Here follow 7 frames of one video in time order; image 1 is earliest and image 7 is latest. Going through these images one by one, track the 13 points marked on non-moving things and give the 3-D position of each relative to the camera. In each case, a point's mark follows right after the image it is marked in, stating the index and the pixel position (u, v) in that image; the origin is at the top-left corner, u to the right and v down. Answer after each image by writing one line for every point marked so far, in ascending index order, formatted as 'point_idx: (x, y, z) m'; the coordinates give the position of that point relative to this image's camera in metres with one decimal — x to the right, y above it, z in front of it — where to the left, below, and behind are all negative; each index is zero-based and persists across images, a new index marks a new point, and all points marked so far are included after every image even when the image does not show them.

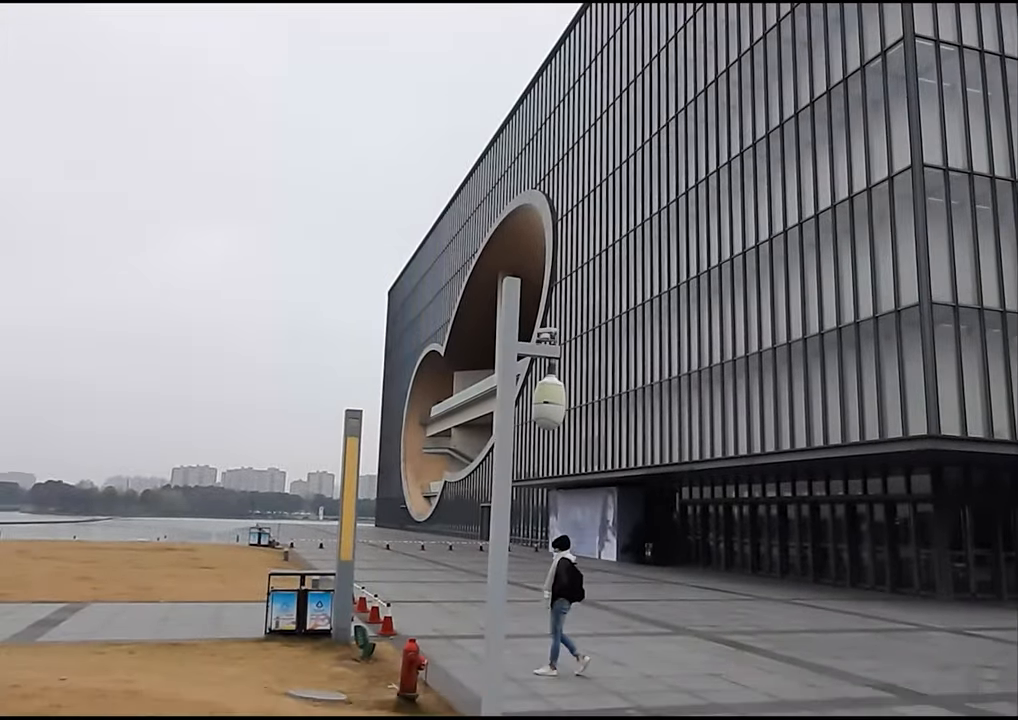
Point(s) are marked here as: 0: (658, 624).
0: (+2.6, -4.5, +14.6) m
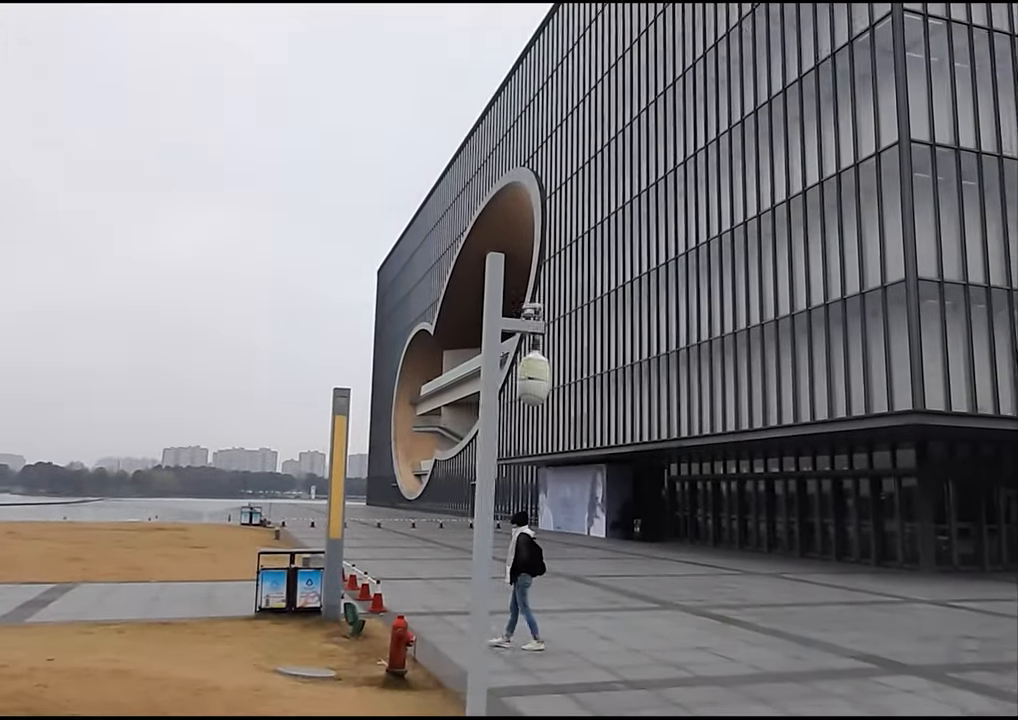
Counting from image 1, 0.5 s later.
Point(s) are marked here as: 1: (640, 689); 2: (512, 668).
0: (+2.4, -4.3, +14.7) m
1: (+1.3, -3.2, +8.0) m
2: (0.0, -3.3, +8.9) m
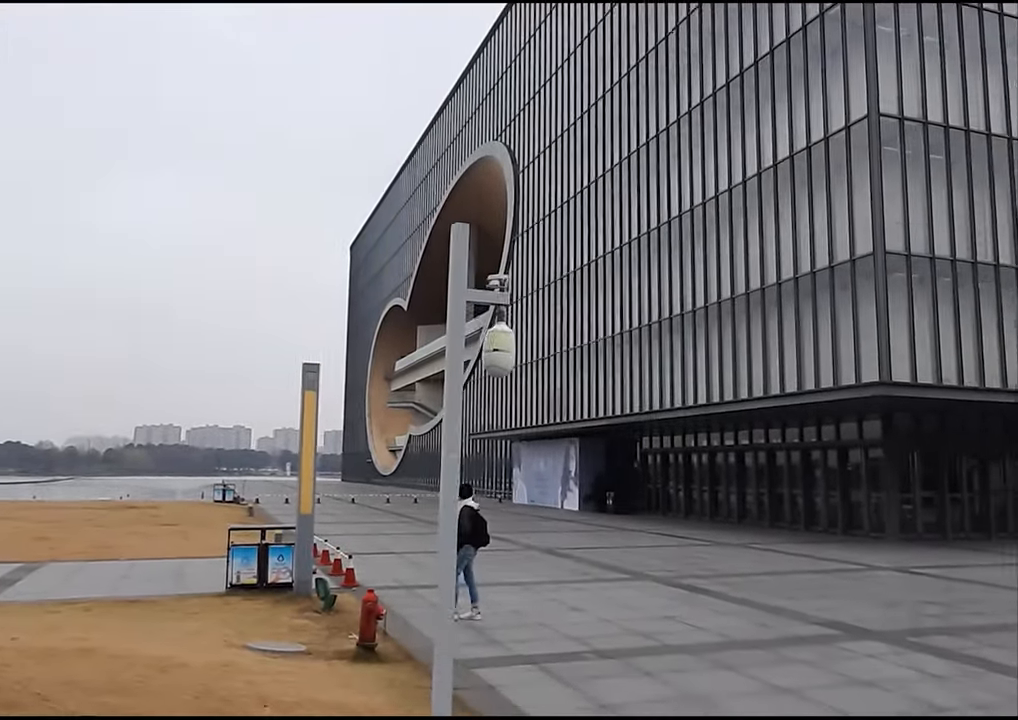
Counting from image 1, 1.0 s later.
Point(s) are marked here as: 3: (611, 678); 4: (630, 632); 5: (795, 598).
0: (+1.9, -3.8, +14.9) m
1: (+1.0, -2.9, +8.1) m
2: (-0.3, -3.0, +8.9) m
3: (+0.9, -2.8, +7.3) m
4: (+1.3, -3.1, +9.4) m
5: (+4.1, -3.5, +12.0) m
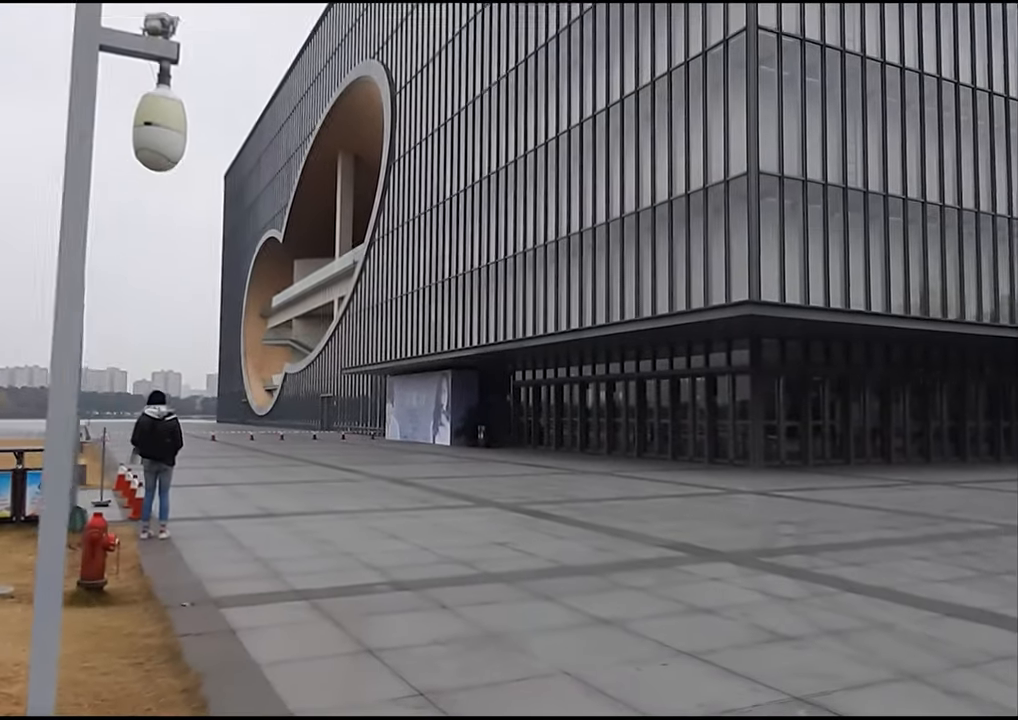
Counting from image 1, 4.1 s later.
0: (-0.8, -2.3, +13.5) m
1: (-0.8, -1.8, +6.6) m
2: (-2.2, -1.9, +7.3) m
3: (-0.8, -1.8, +5.8) m
4: (-0.6, -1.9, +7.9) m
5: (+1.8, -2.1, +10.9) m
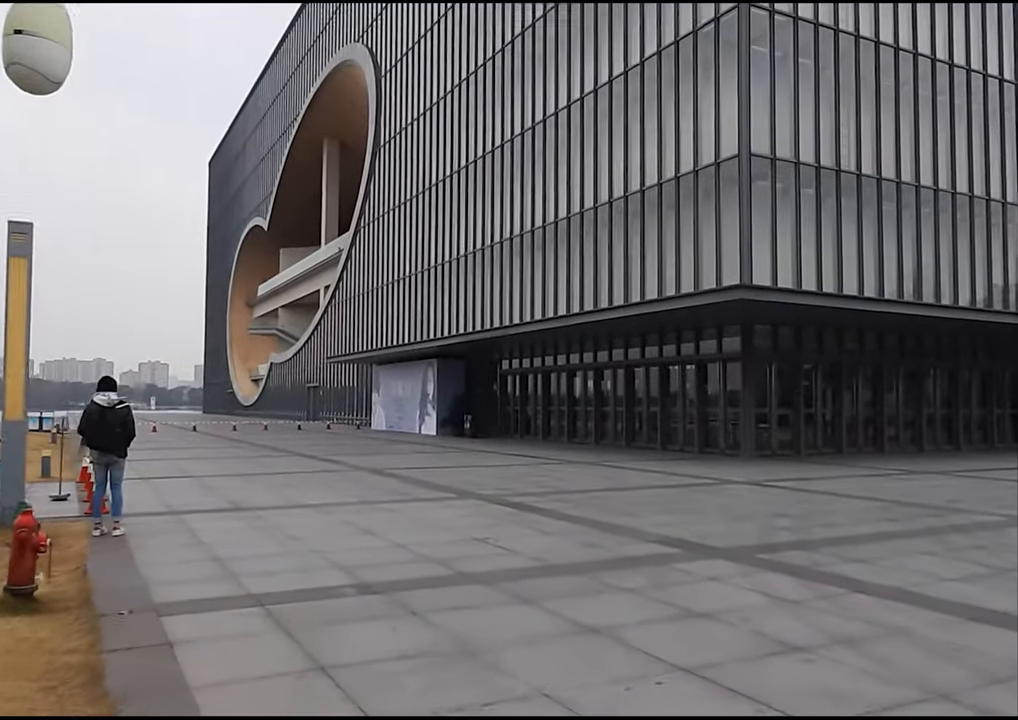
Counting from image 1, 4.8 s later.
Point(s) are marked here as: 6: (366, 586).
0: (-1.1, -2.0, +12.9) m
1: (-1.0, -1.7, +6.0) m
2: (-2.4, -1.7, +6.7) m
3: (-0.9, -1.7, +5.2) m
4: (-0.8, -1.8, +7.3) m
5: (+1.6, -1.9, +10.4) m
6: (-1.1, -1.7, +6.3) m
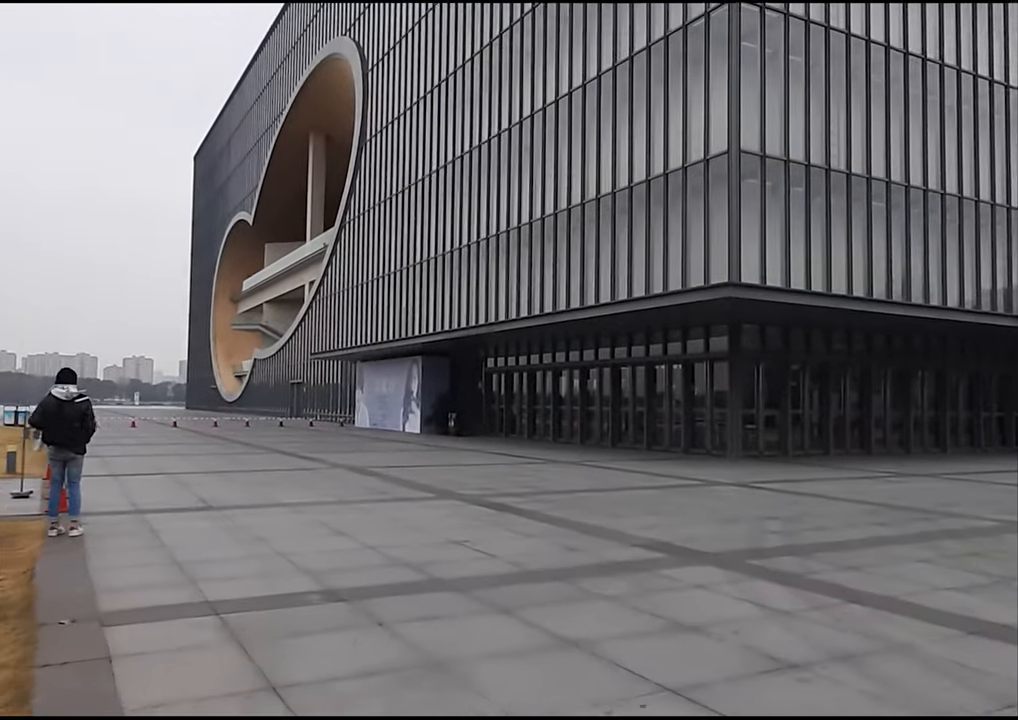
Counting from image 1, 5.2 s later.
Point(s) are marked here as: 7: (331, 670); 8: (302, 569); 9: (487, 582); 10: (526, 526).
0: (-1.4, -2.0, +12.5) m
1: (-1.2, -1.6, +5.6) m
2: (-2.6, -1.6, +6.3) m
3: (-1.1, -1.6, +4.8) m
4: (-1.0, -1.7, +7.0) m
5: (+1.3, -1.9, +10.0) m
6: (-1.3, -1.6, +5.9) m
7: (-0.9, -1.6, +4.2) m
8: (-1.7, -1.7, +6.7) m
9: (-0.2, -1.7, +6.3) m
10: (+0.2, -1.8, +9.1) m
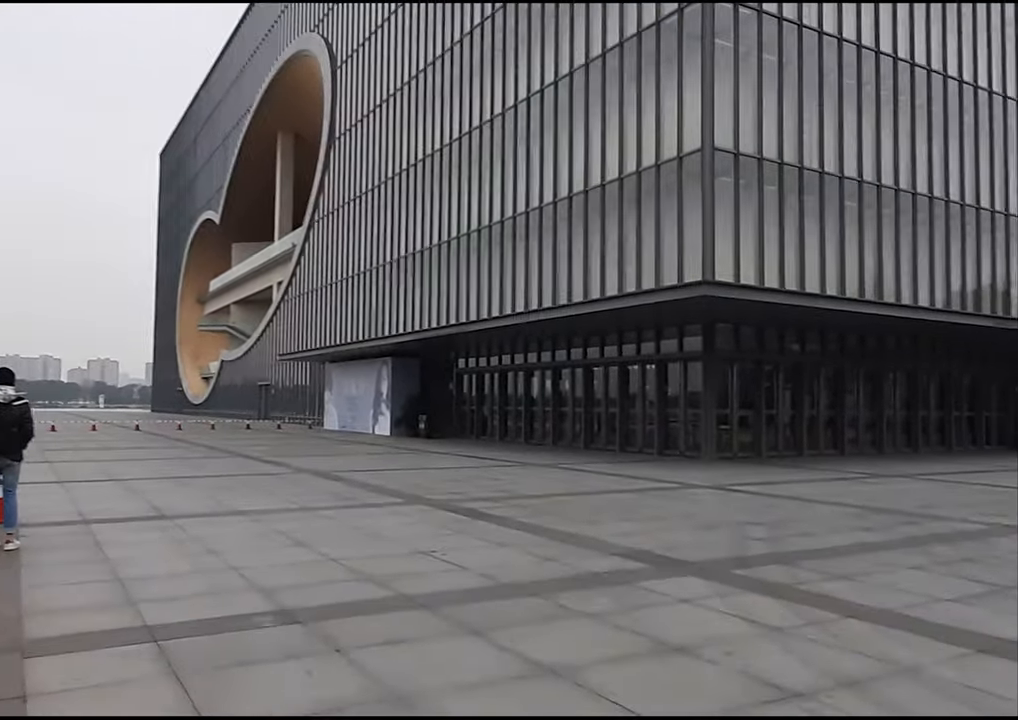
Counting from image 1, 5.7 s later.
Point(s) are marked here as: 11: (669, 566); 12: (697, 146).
0: (-1.8, -2.0, +12.0) m
1: (-1.3, -1.6, +5.1) m
2: (-2.7, -1.6, +5.7) m
3: (-1.2, -1.6, +4.3) m
4: (-1.2, -1.7, +6.5) m
5: (+1.0, -1.9, +9.6) m
6: (-1.4, -1.6, +5.4) m
7: (-1.0, -1.6, +3.7) m
8: (-1.9, -1.7, +6.2) m
9: (-0.4, -1.7, +5.8) m
10: (-0.1, -1.8, +8.7) m
11: (+1.4, -1.8, +7.1) m
12: (+4.5, +5.2, +19.9) m
